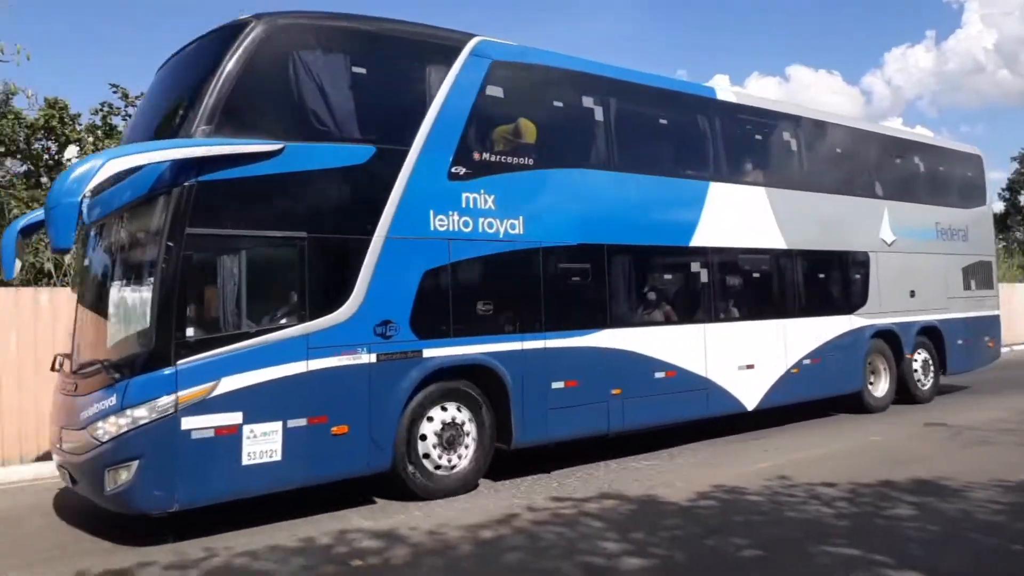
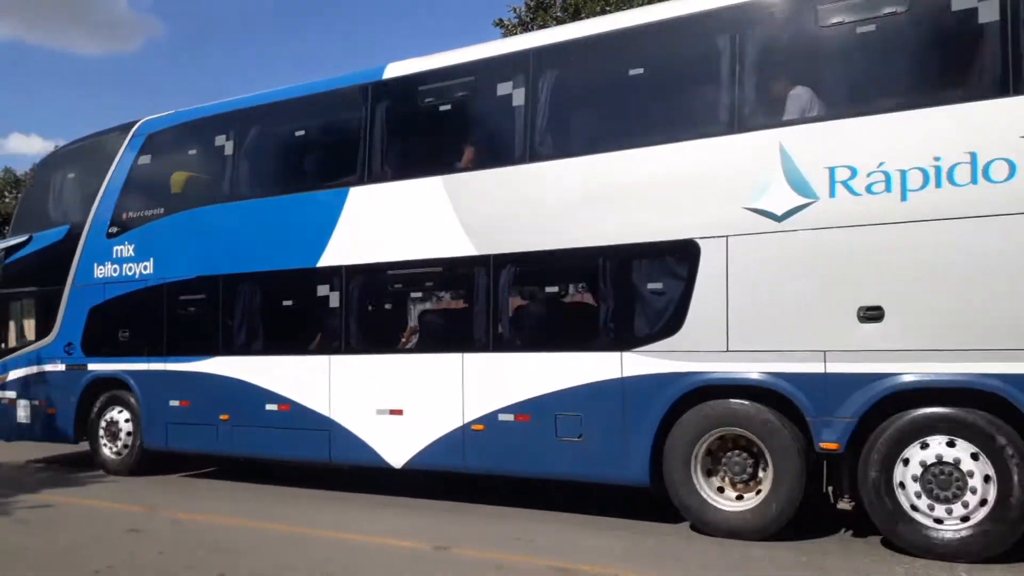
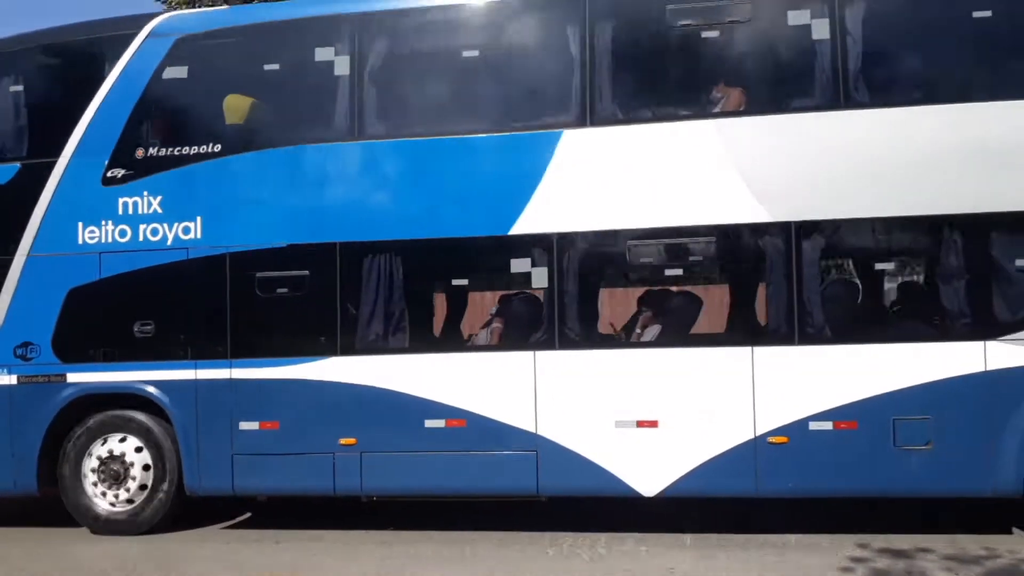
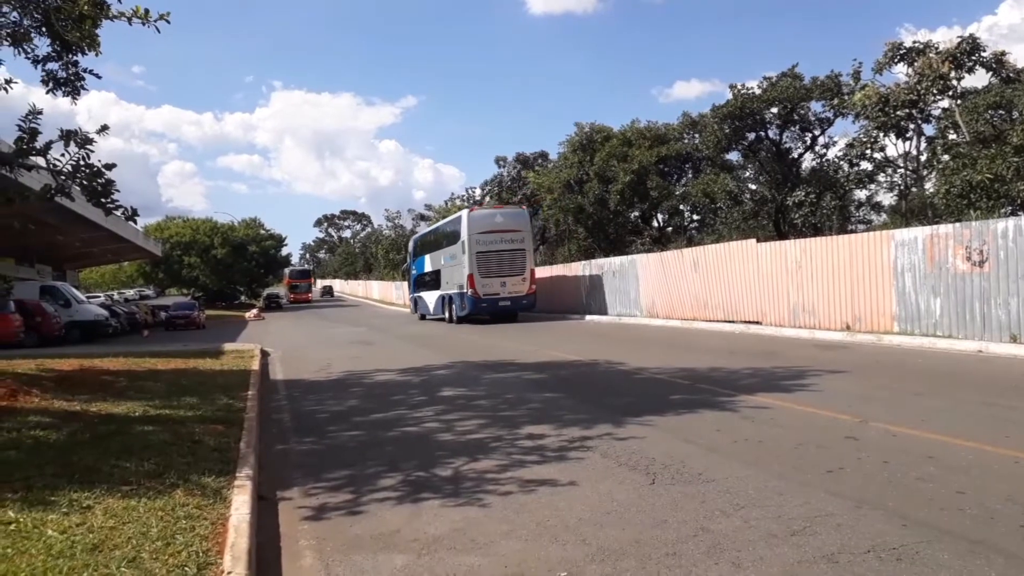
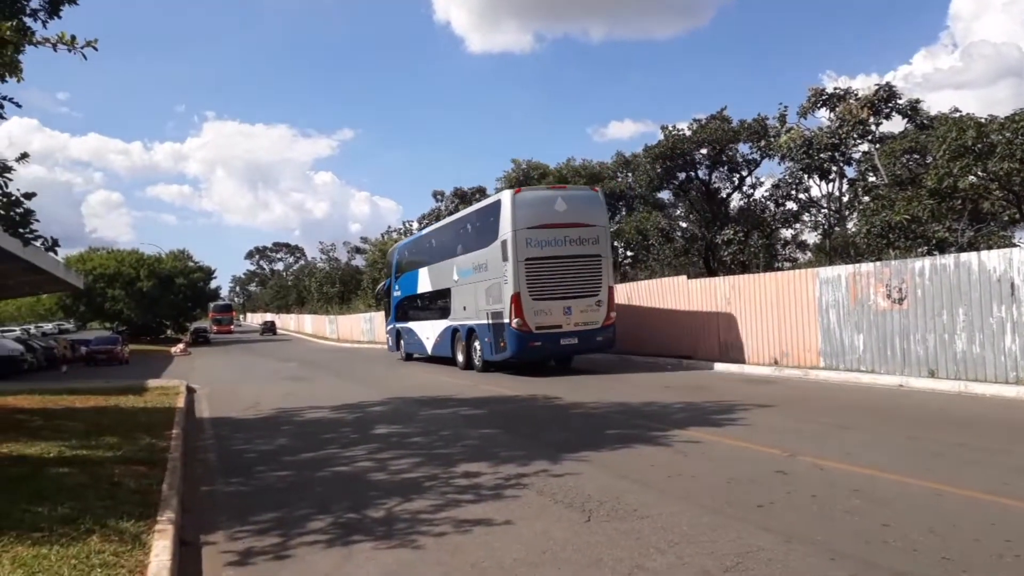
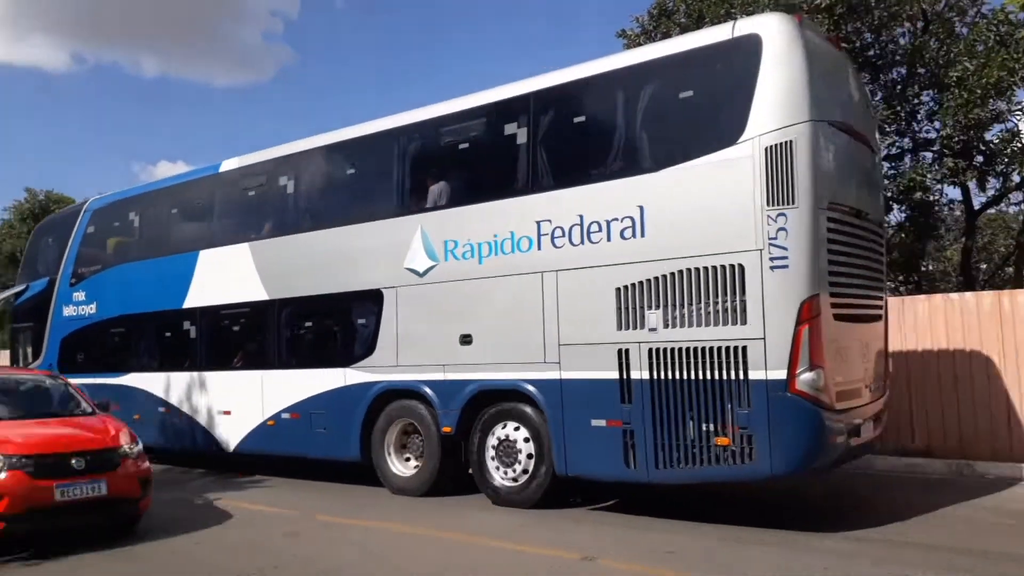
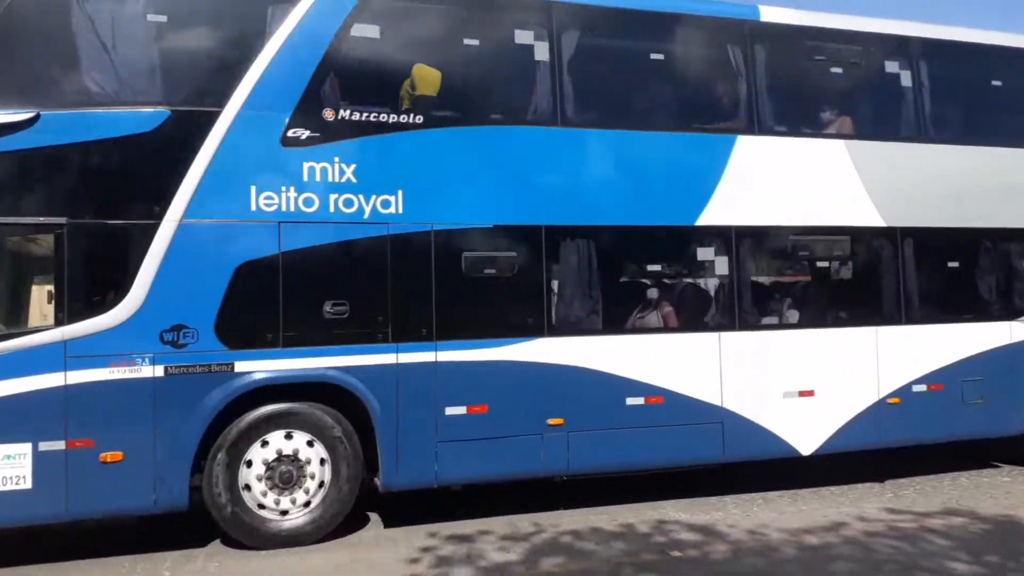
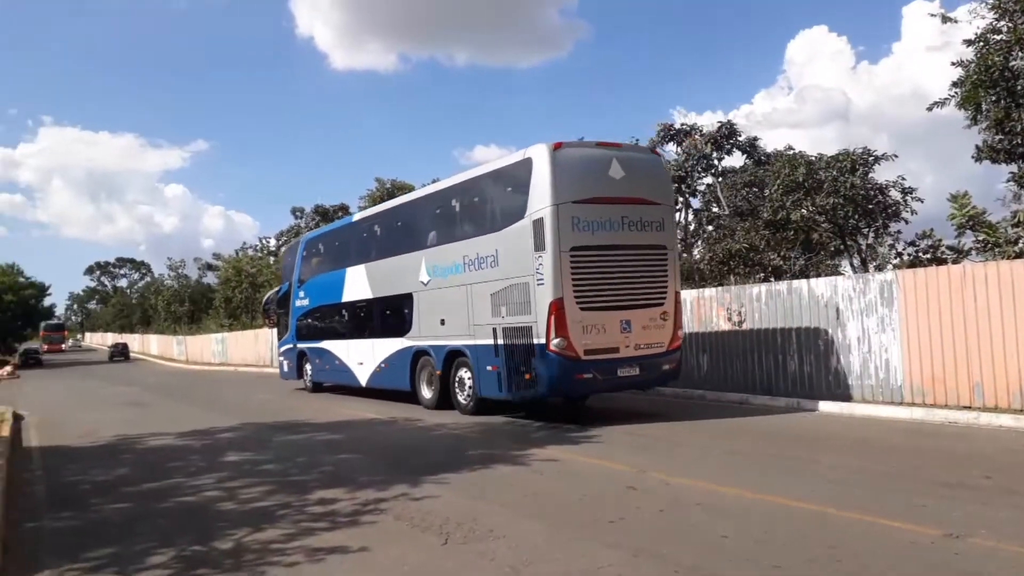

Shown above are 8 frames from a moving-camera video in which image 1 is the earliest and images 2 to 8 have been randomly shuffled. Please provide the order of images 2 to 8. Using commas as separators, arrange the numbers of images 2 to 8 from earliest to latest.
7, 3, 2, 6, 8, 5, 4
